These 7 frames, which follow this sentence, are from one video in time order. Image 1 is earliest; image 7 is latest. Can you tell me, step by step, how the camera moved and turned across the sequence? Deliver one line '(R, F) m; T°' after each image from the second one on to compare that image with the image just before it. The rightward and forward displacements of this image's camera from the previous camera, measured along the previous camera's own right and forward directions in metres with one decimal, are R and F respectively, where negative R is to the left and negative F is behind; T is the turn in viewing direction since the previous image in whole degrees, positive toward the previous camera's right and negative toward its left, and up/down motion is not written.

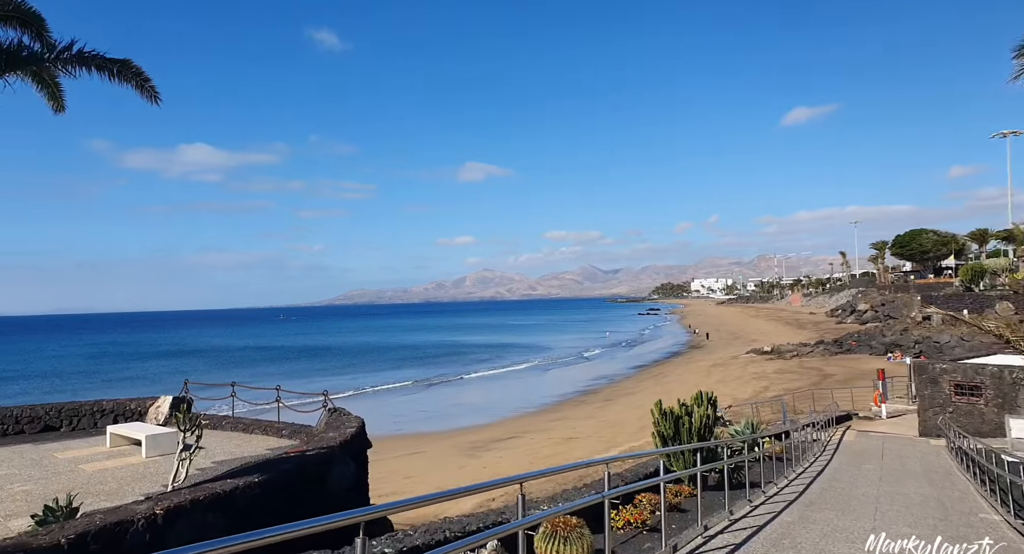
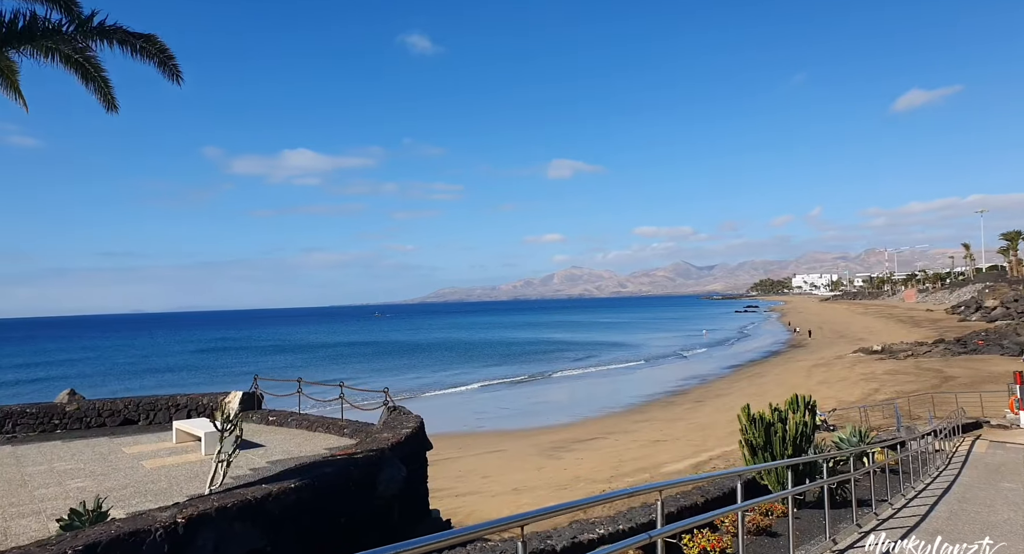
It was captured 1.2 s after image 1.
(+0.2, +0.7) m; -7°
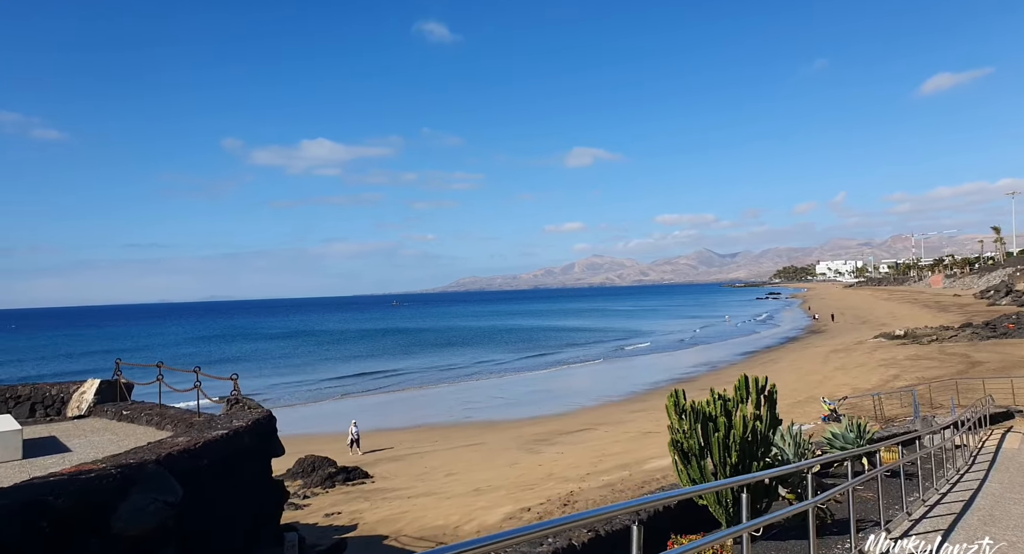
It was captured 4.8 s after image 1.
(+1.2, +2.0) m; -2°
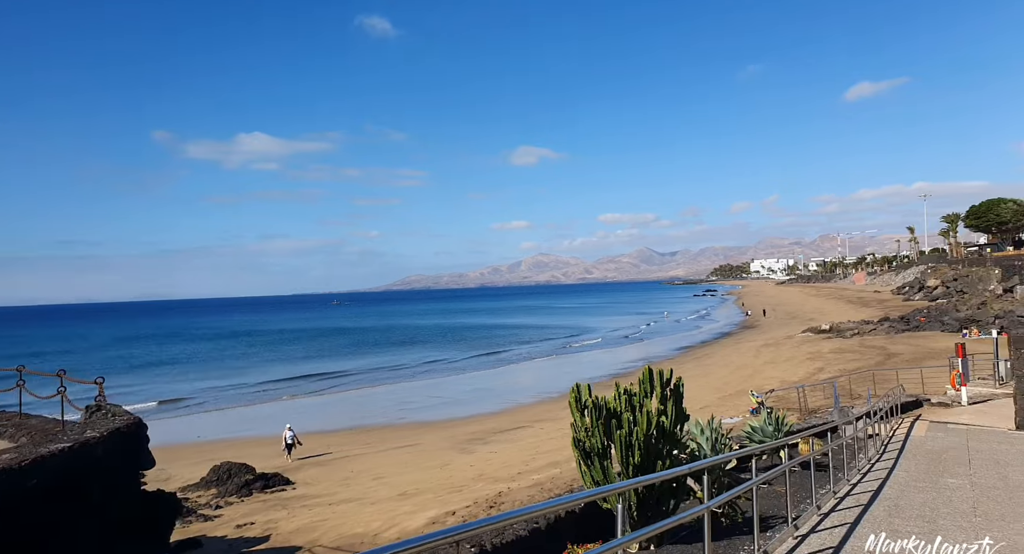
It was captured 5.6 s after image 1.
(+0.3, +0.4) m; +5°
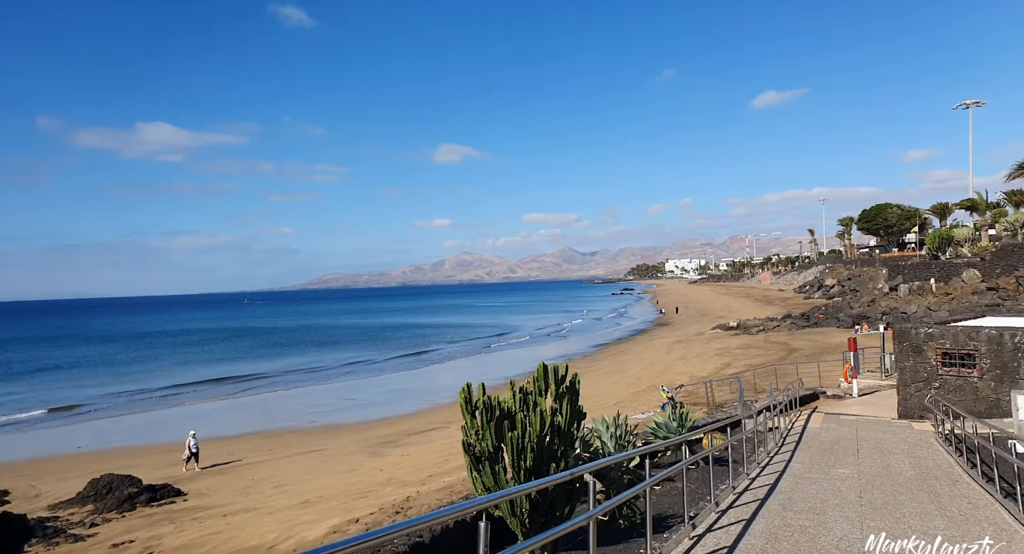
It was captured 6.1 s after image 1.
(+0.2, +0.3) m; +6°
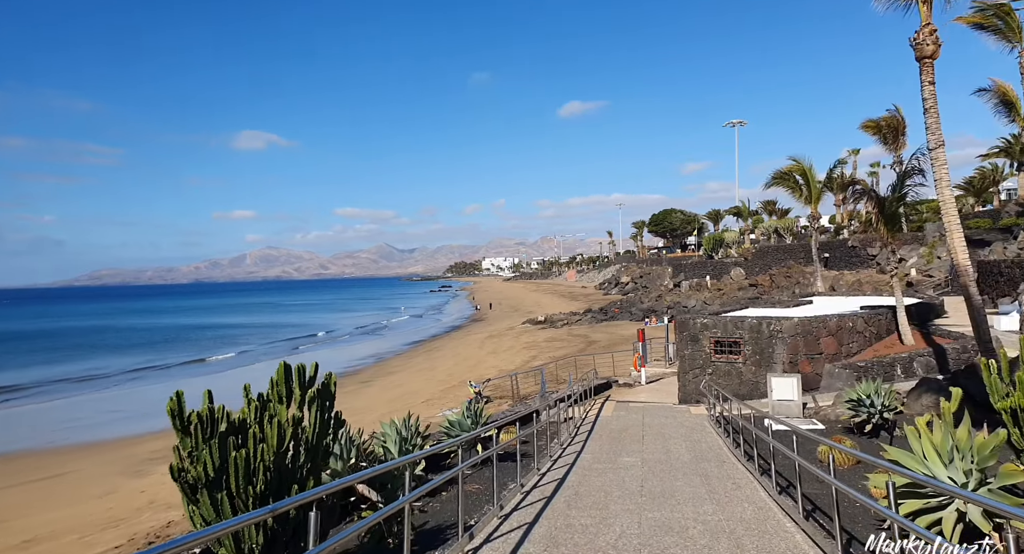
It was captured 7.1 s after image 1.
(+0.3, +0.4) m; +15°
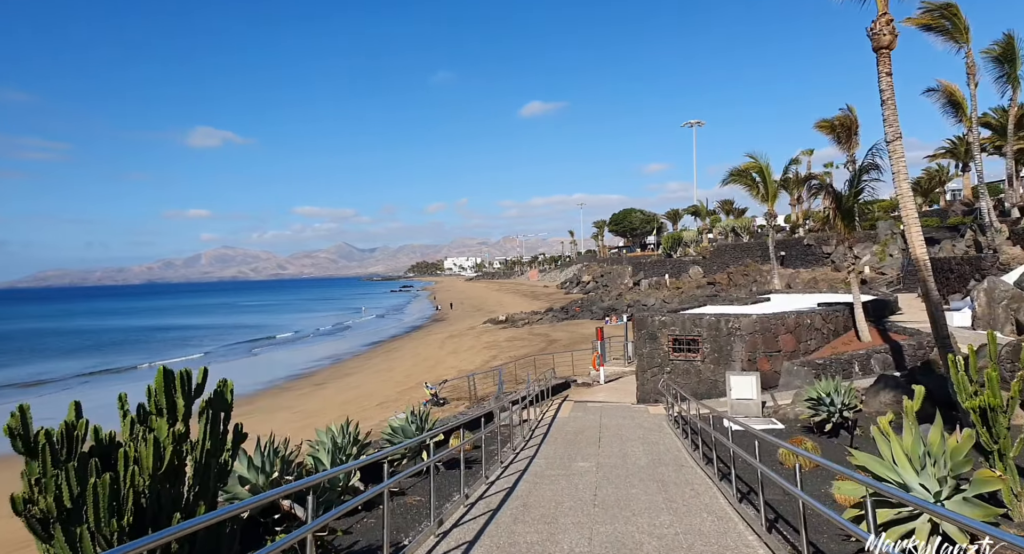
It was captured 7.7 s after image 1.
(+0.2, +0.5) m; +3°
